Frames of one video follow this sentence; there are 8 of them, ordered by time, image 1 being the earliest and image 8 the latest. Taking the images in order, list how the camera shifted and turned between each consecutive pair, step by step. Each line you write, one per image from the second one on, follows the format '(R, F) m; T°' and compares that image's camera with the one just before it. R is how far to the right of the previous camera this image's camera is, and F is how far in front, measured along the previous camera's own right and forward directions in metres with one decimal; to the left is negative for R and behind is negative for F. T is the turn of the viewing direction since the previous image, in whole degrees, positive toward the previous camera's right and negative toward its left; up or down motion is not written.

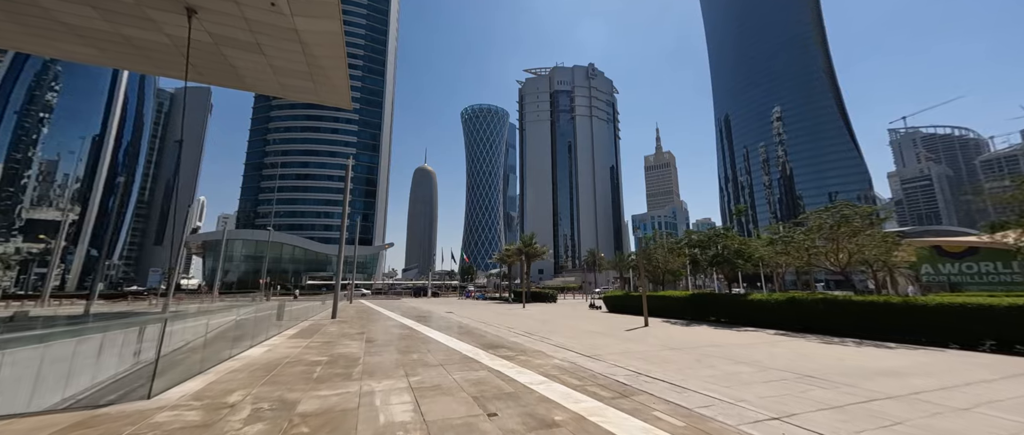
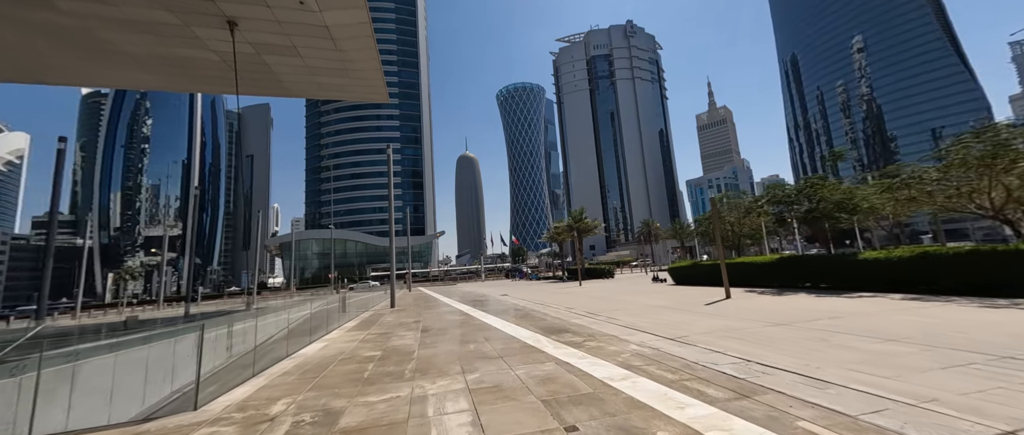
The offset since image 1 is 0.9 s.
(-0.1, +0.8) m; -7°
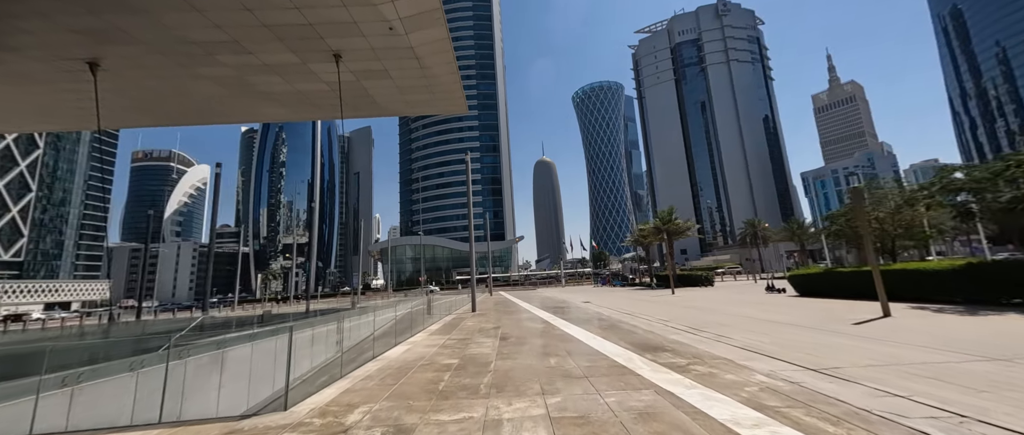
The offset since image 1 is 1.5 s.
(0.0, +0.6) m; -12°
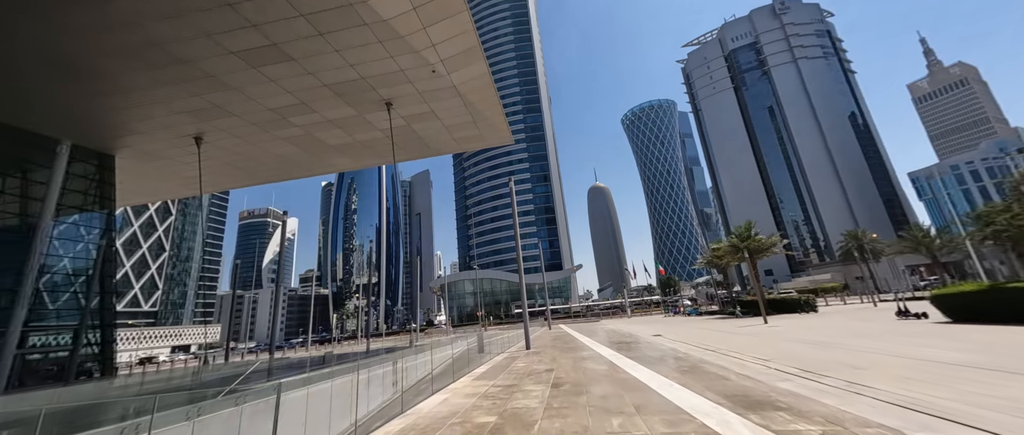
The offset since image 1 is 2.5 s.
(+0.3, +1.1) m; -9°
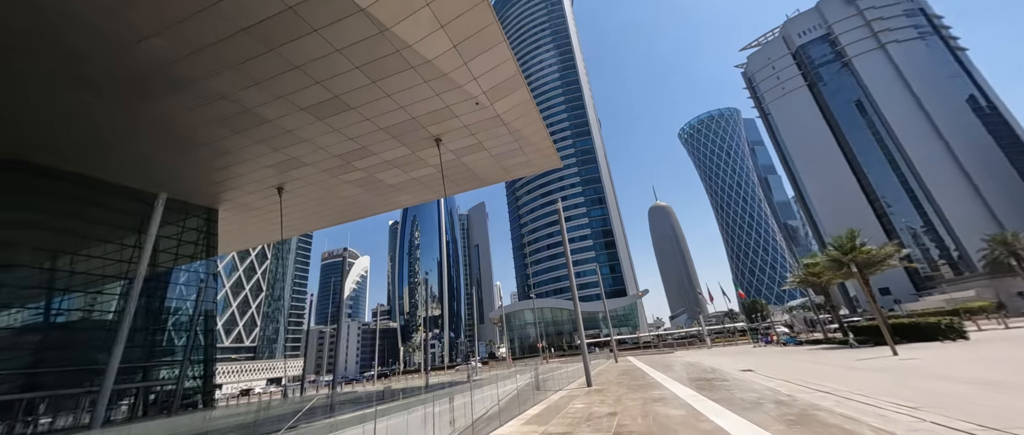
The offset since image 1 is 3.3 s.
(+0.3, +0.9) m; -9°
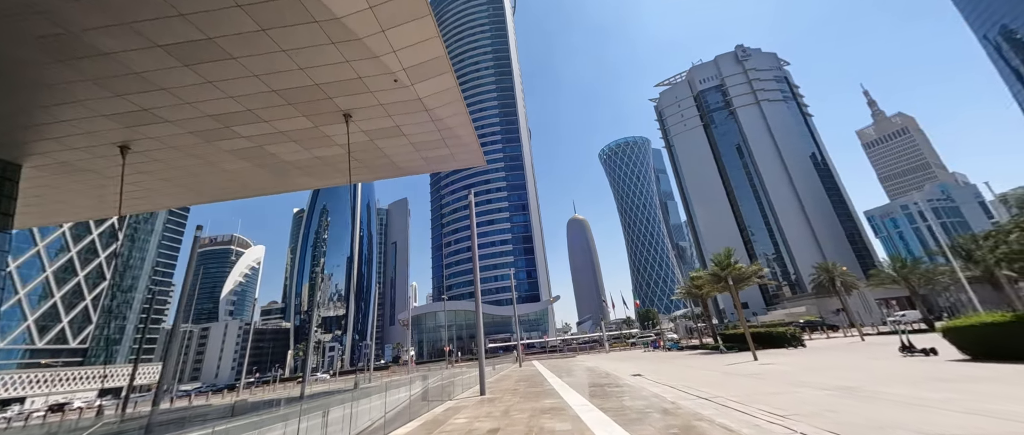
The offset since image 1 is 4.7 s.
(+0.5, +0.8) m; +12°
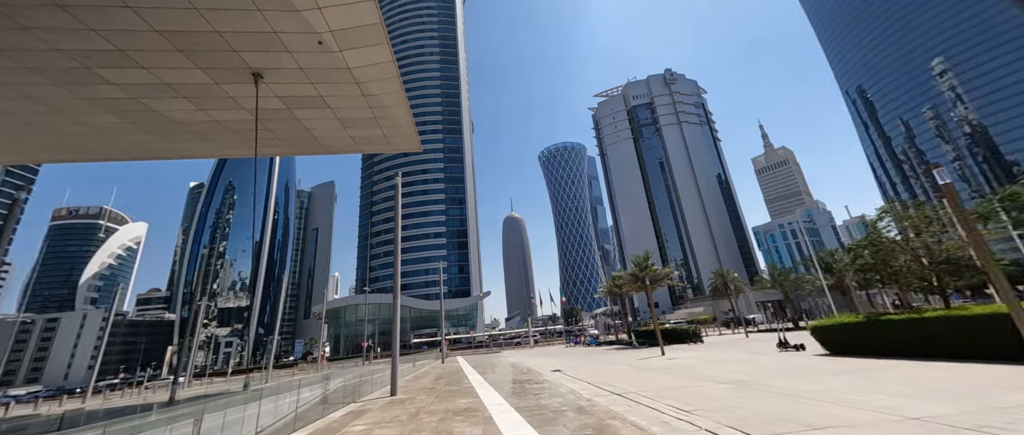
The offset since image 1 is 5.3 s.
(+0.2, +0.5) m; +10°
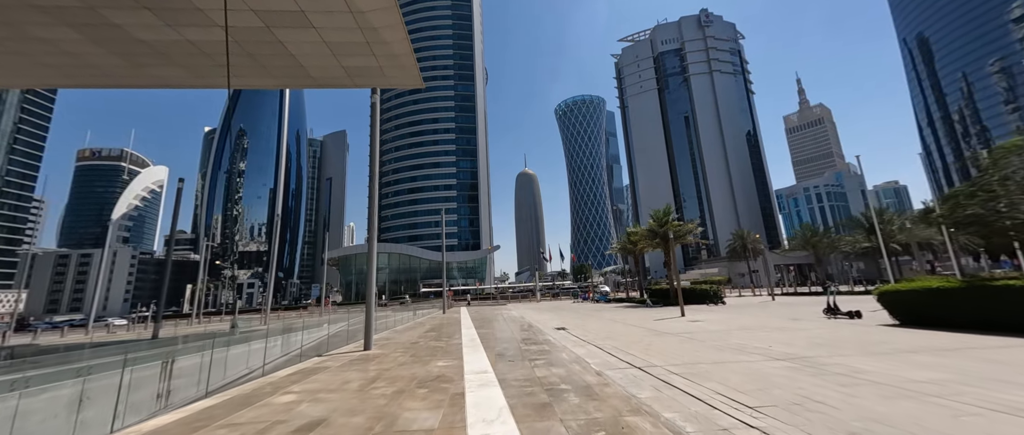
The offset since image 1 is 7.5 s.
(+0.3, +1.9) m; -2°
